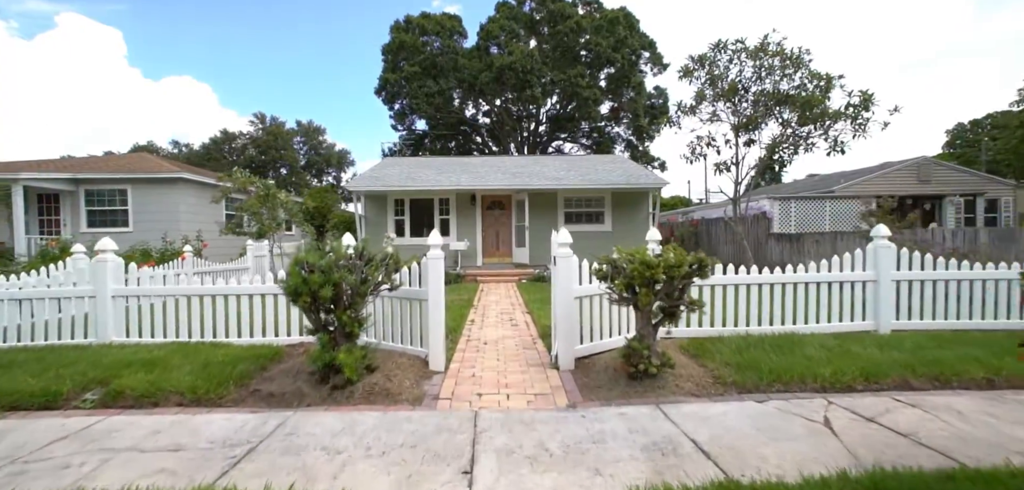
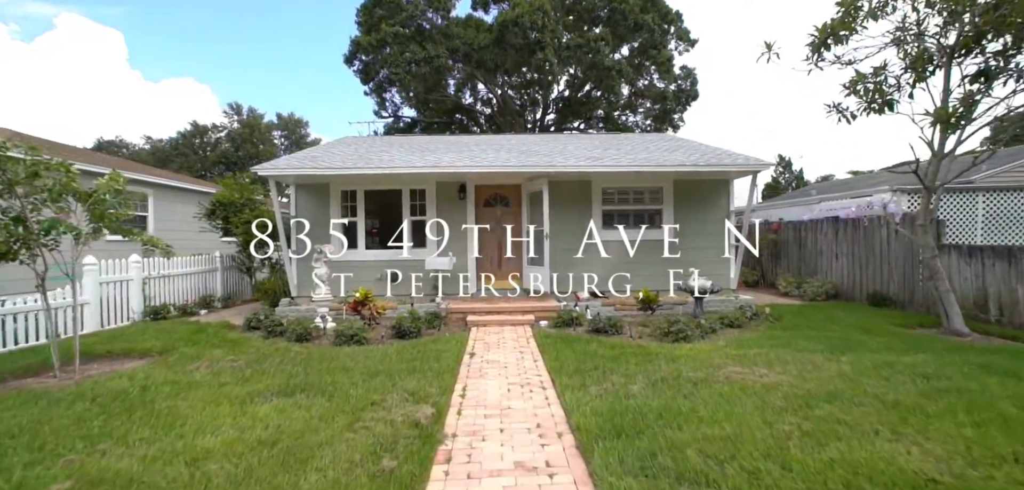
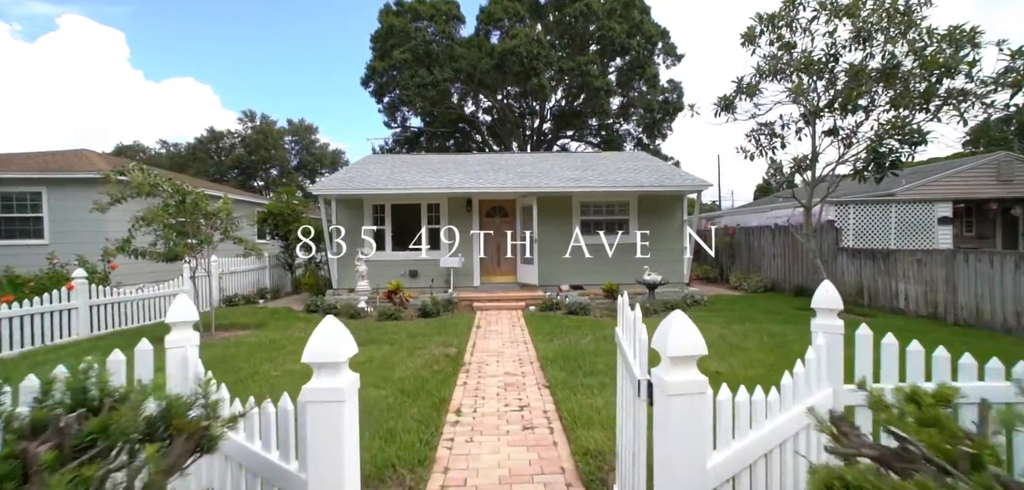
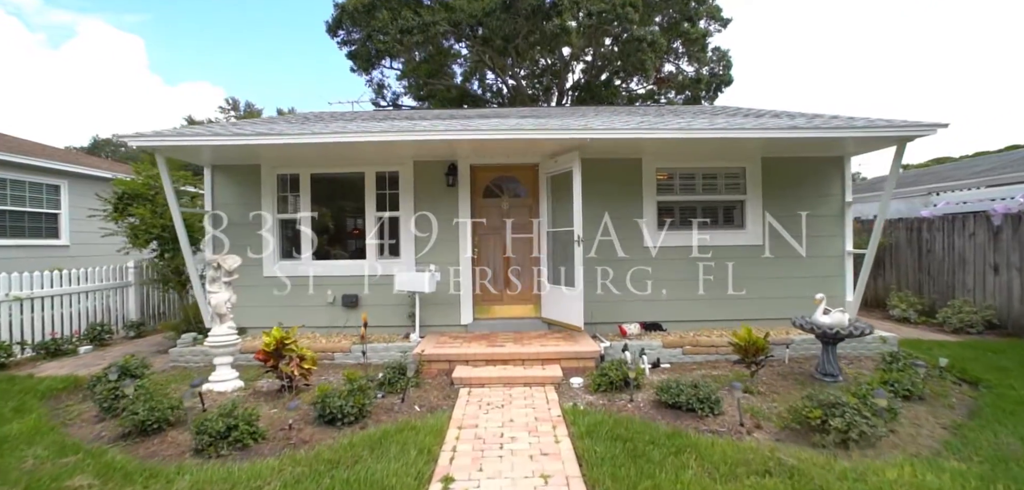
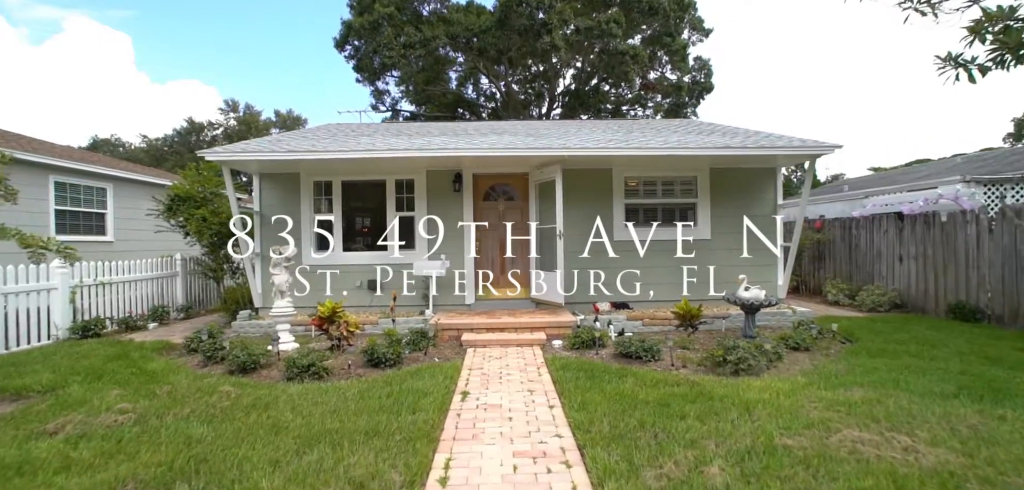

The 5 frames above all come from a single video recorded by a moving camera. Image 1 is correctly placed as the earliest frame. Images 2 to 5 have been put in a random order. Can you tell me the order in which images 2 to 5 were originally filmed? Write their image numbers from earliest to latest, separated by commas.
3, 2, 5, 4
